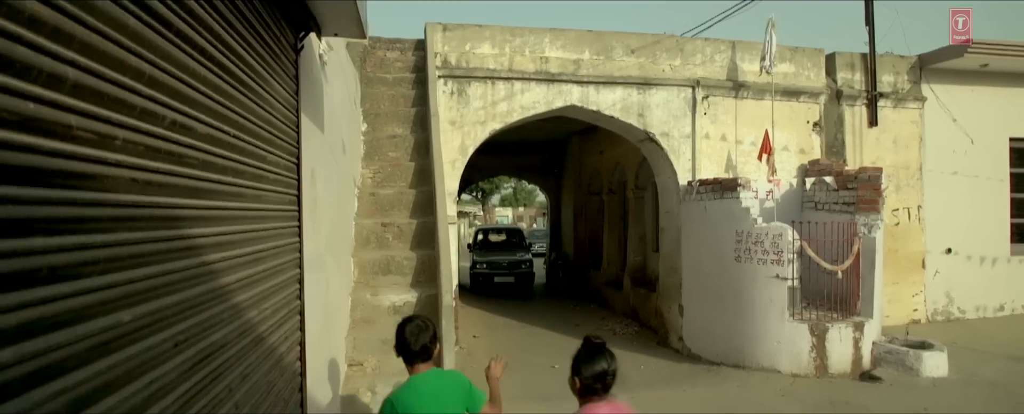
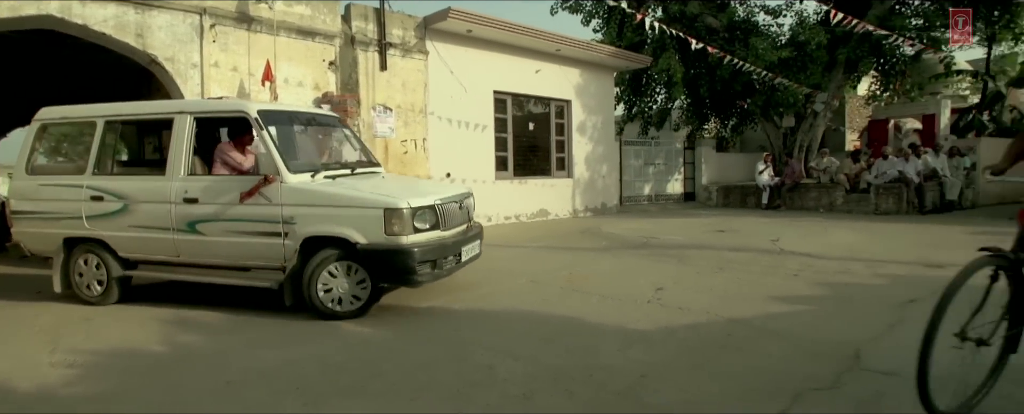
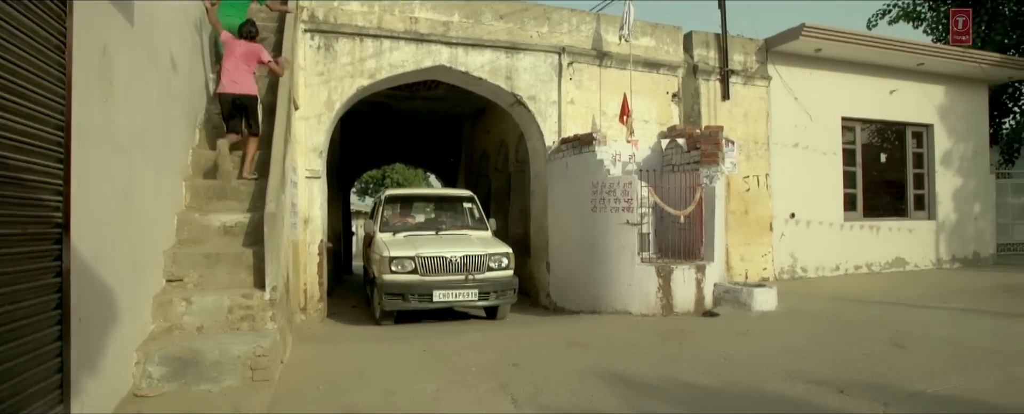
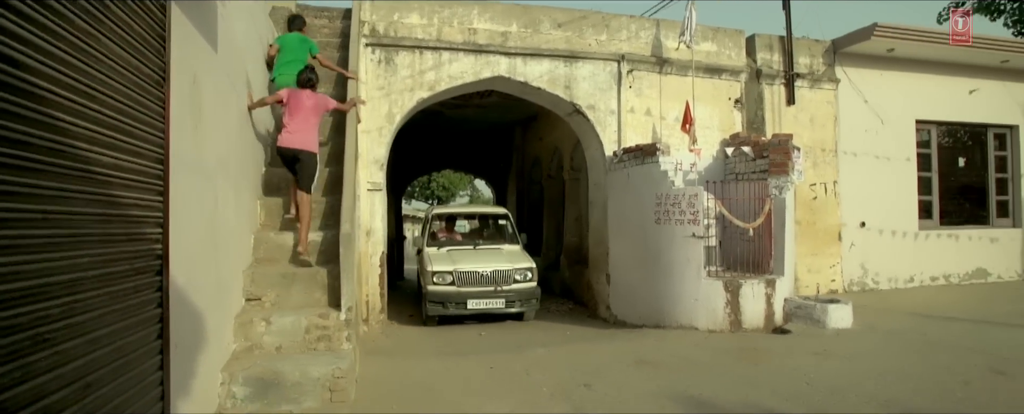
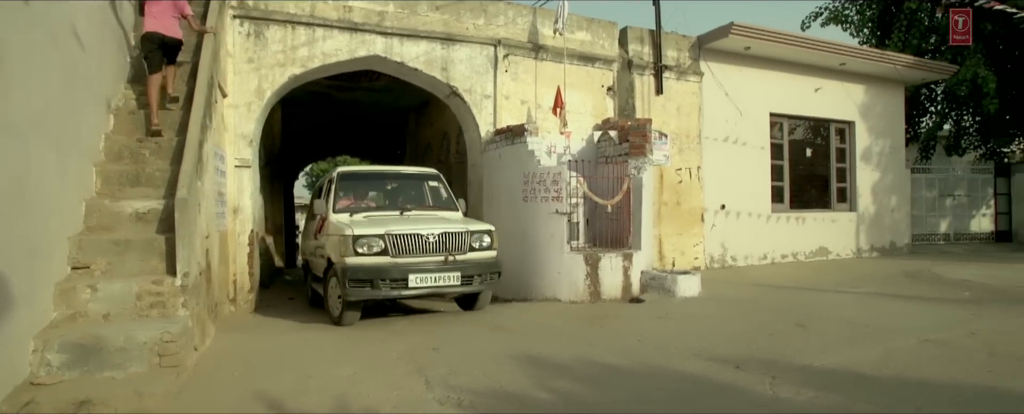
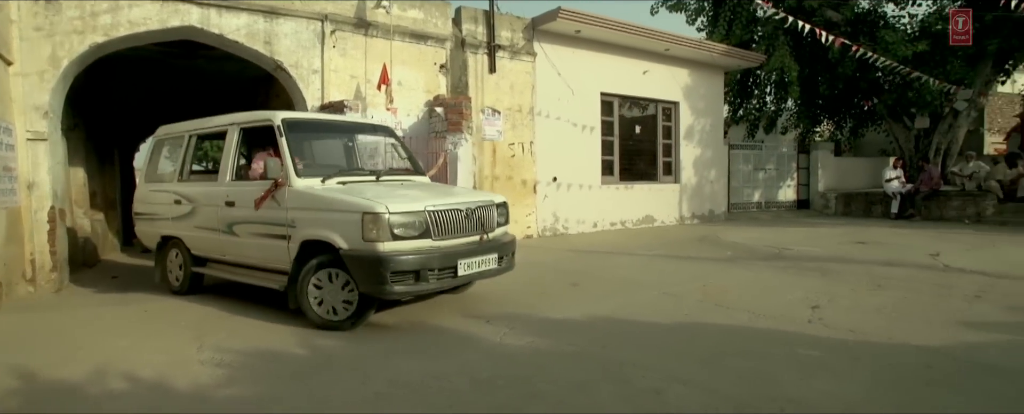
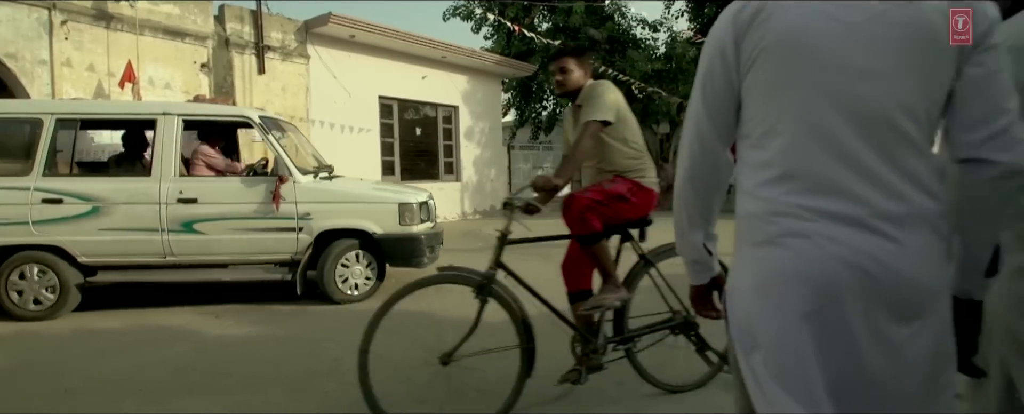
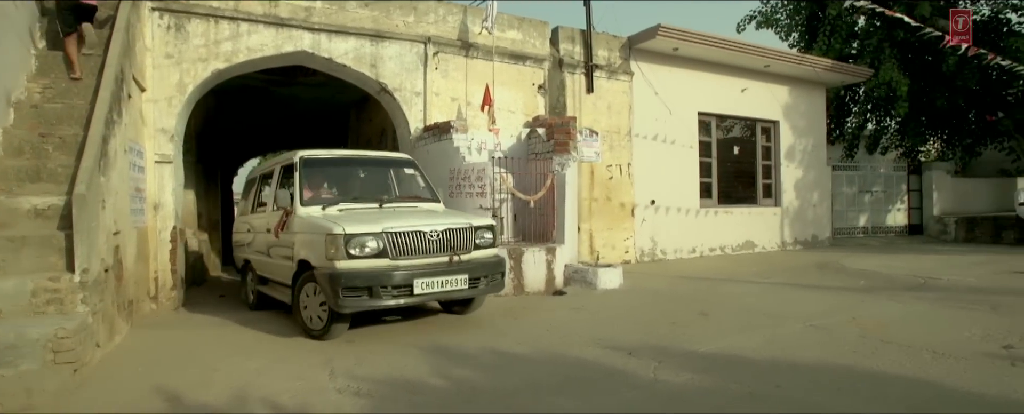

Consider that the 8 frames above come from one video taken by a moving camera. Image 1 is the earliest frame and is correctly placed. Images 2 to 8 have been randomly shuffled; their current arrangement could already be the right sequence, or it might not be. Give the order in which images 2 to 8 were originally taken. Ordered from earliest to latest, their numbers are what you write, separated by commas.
4, 3, 5, 8, 6, 2, 7
